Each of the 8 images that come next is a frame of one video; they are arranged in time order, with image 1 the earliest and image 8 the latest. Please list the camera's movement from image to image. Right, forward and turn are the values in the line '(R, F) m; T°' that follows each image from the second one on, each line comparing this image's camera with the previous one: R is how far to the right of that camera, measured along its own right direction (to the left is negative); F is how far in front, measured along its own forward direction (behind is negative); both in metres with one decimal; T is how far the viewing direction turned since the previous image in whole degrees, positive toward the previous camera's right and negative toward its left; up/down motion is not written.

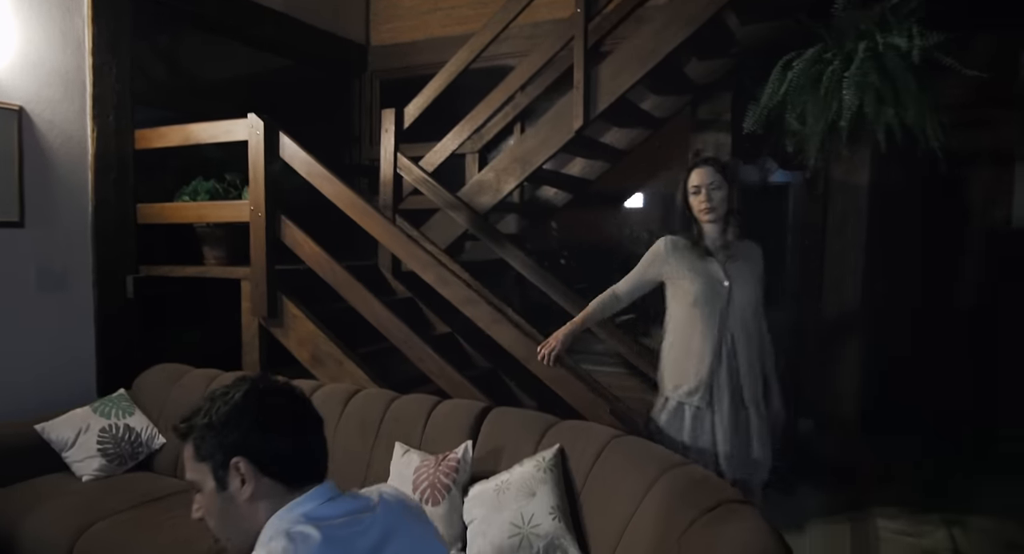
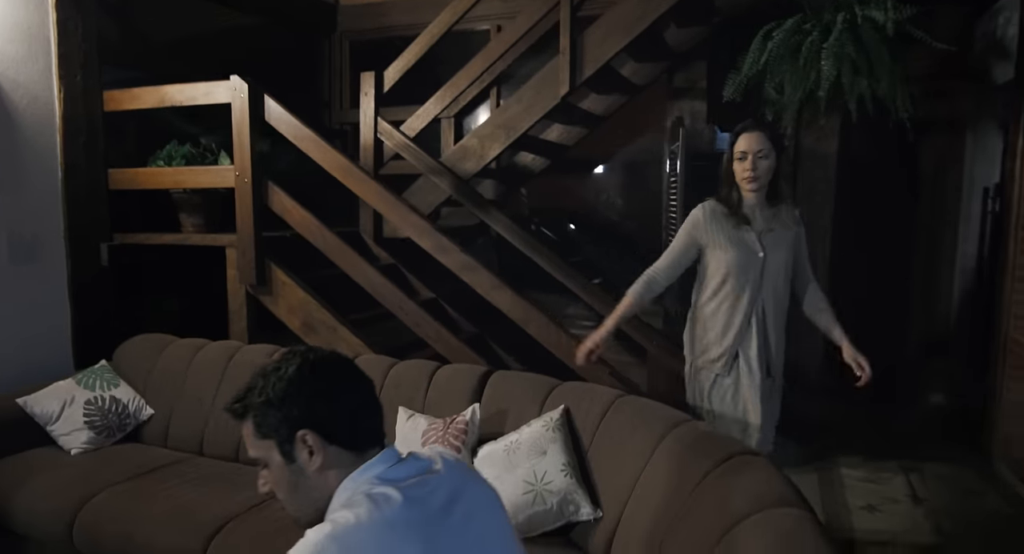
(-0.2, 0.0) m; +4°
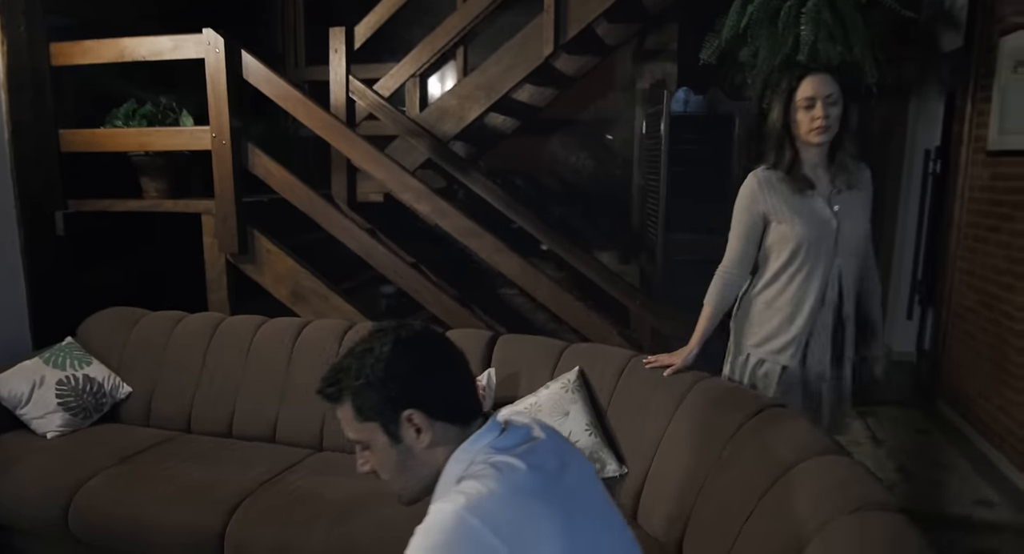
(-0.3, 0.0) m; +6°
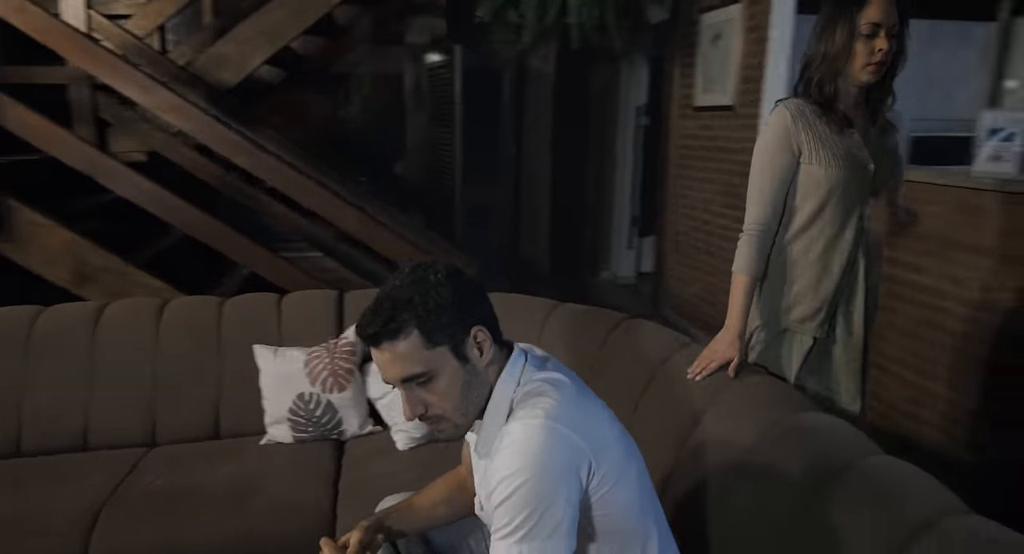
(-0.5, 0.0) m; +25°
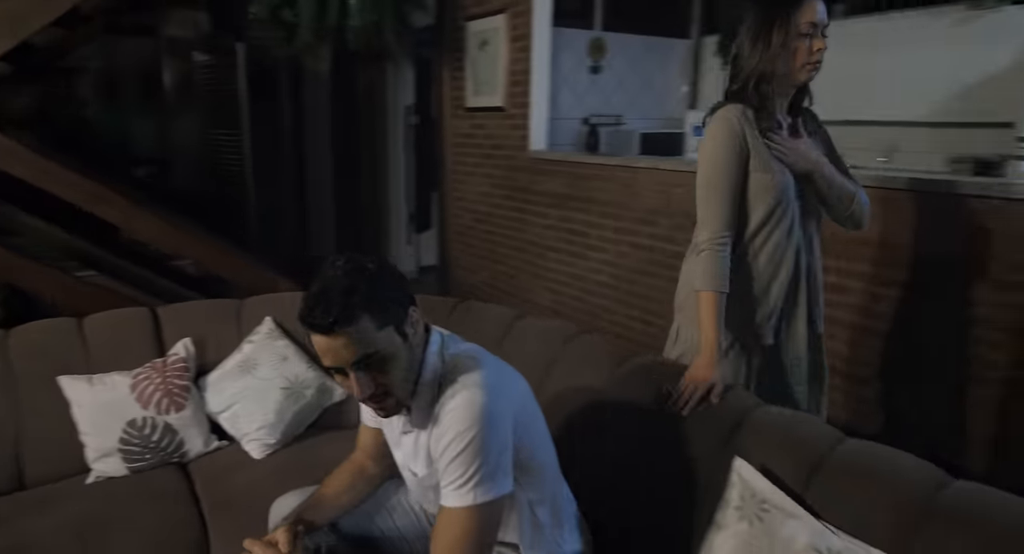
(-0.3, -0.1) m; +21°
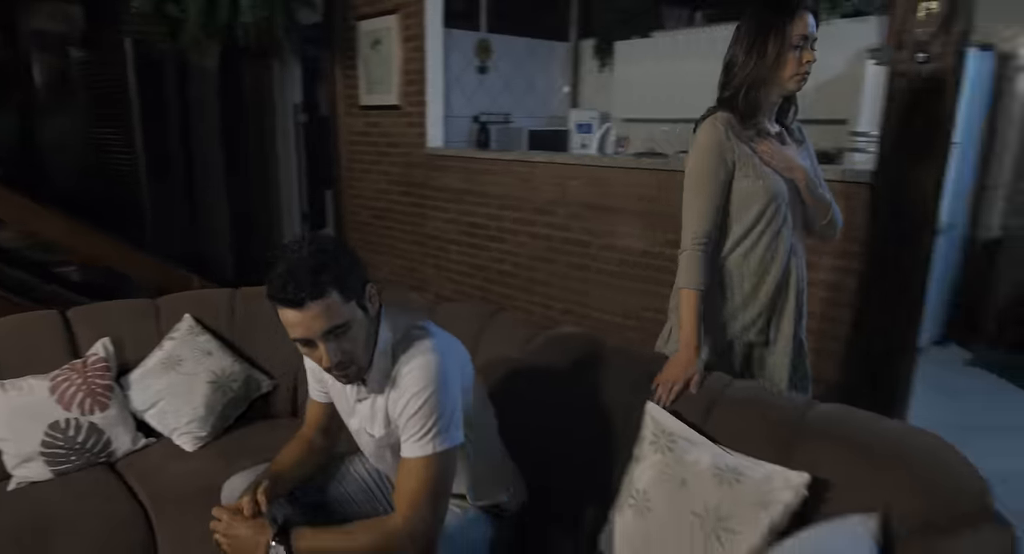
(-0.1, -0.2) m; +10°
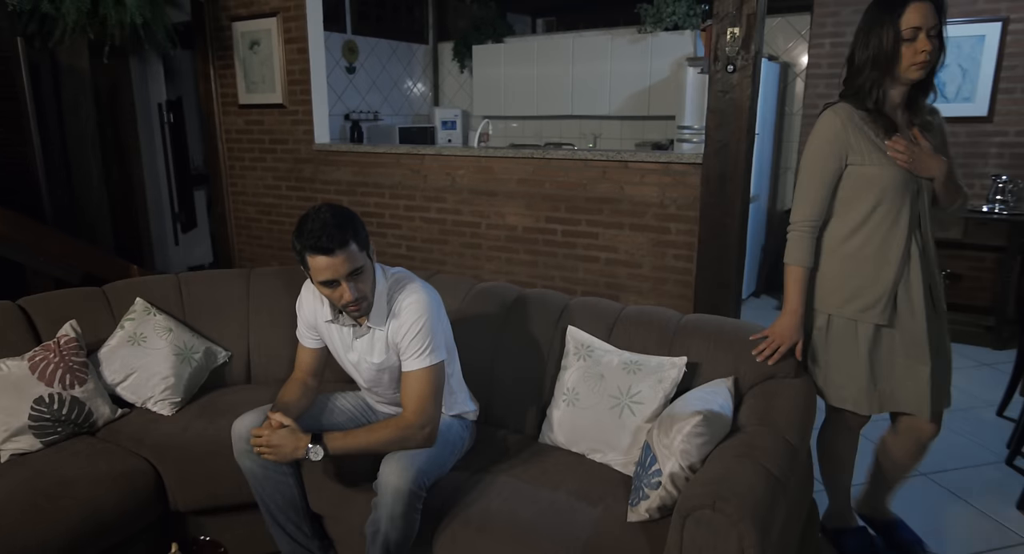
(-0.3, -0.4) m; +13°
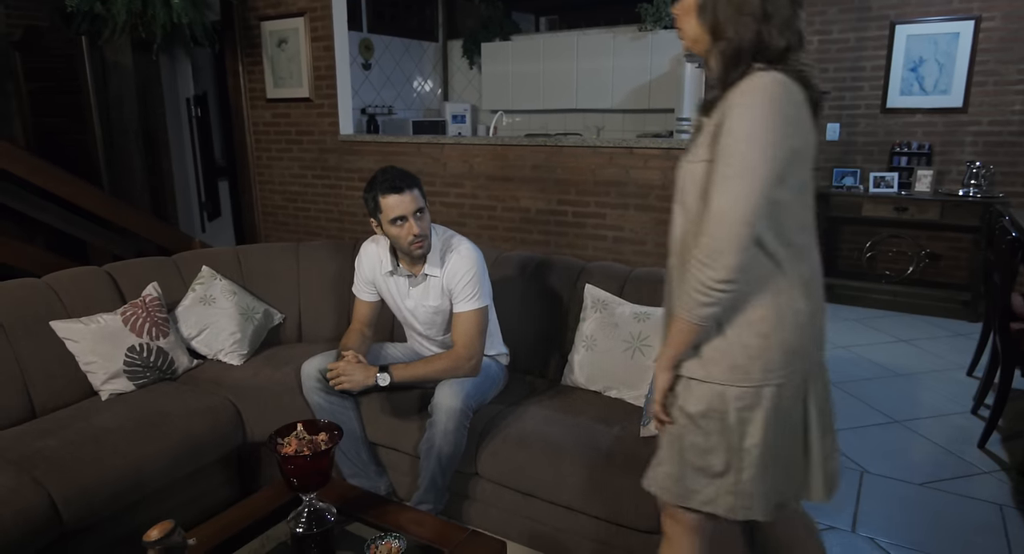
(-0.1, -0.3) m; 0°
